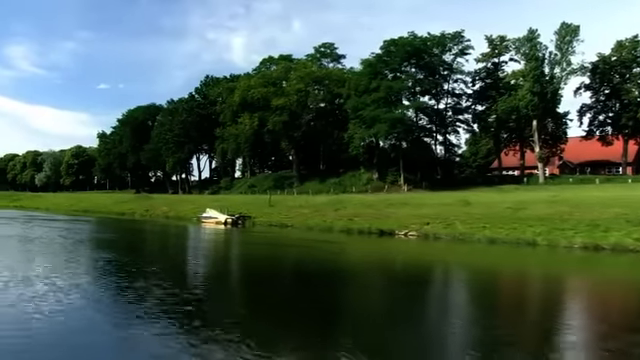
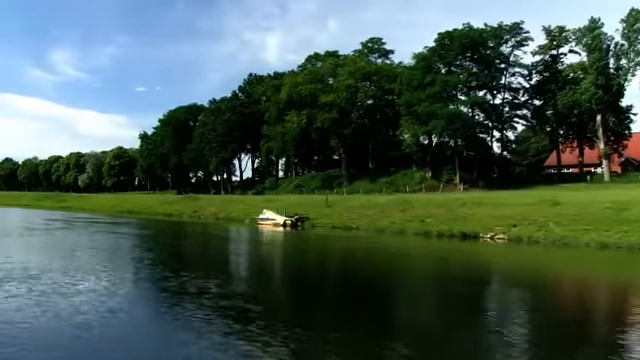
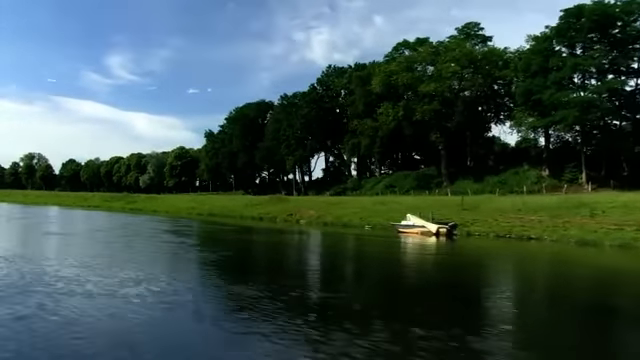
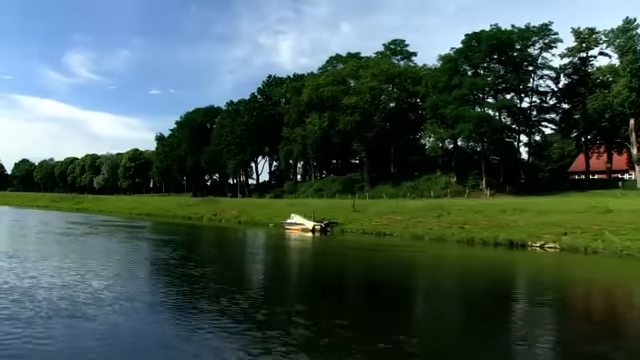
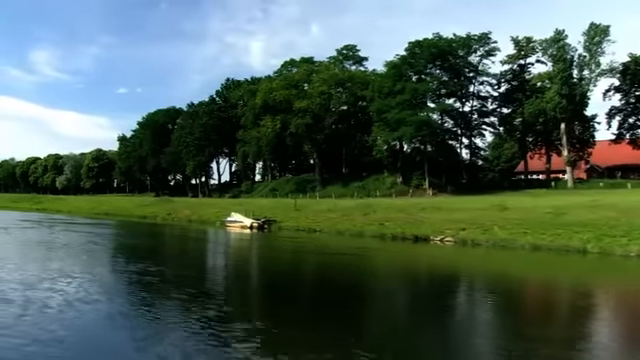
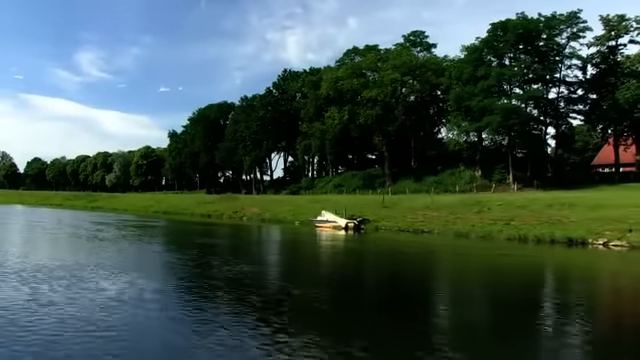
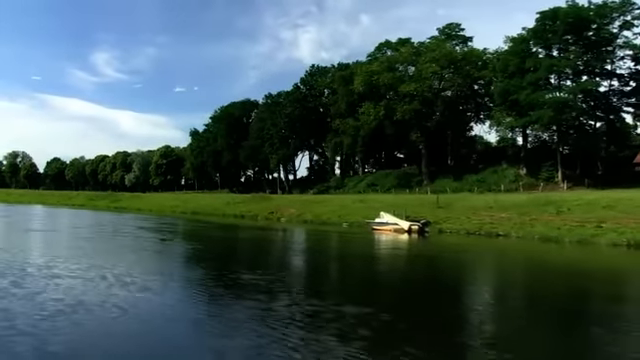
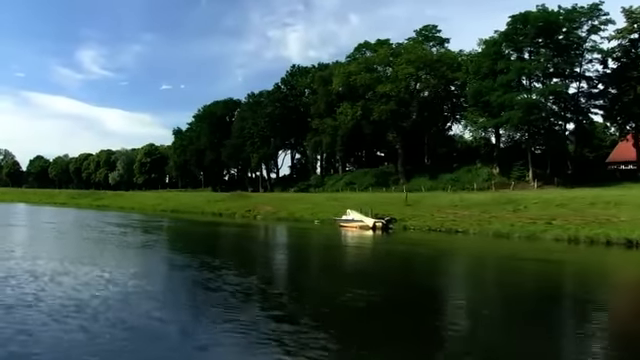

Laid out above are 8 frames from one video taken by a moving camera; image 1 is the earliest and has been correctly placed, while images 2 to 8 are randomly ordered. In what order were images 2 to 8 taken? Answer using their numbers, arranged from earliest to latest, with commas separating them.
5, 2, 4, 6, 8, 7, 3
